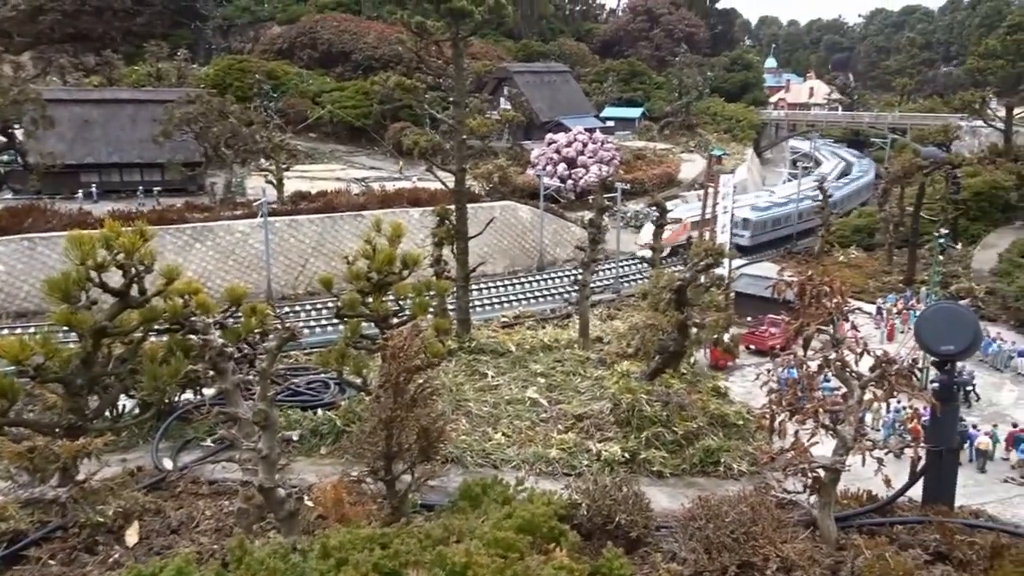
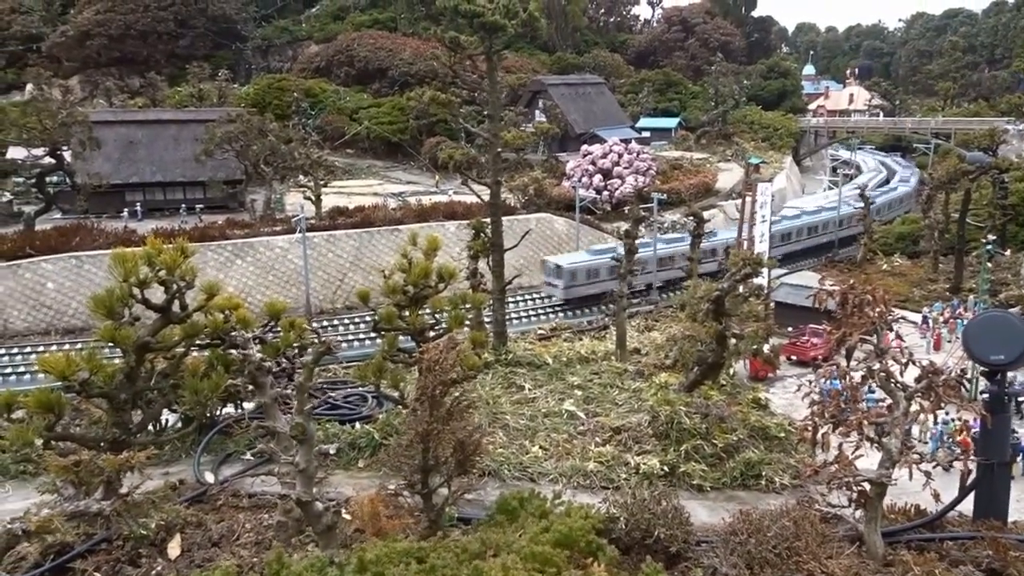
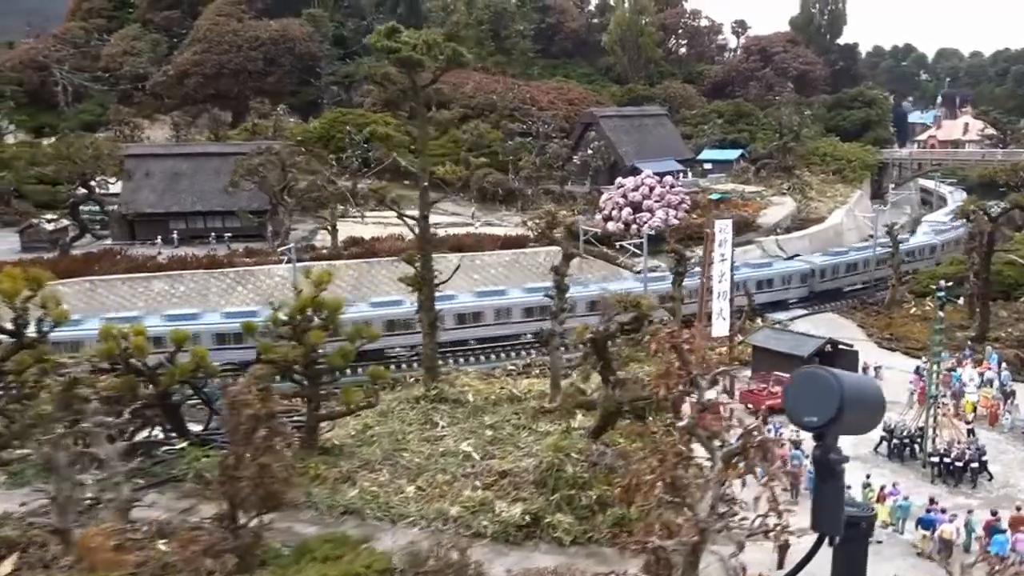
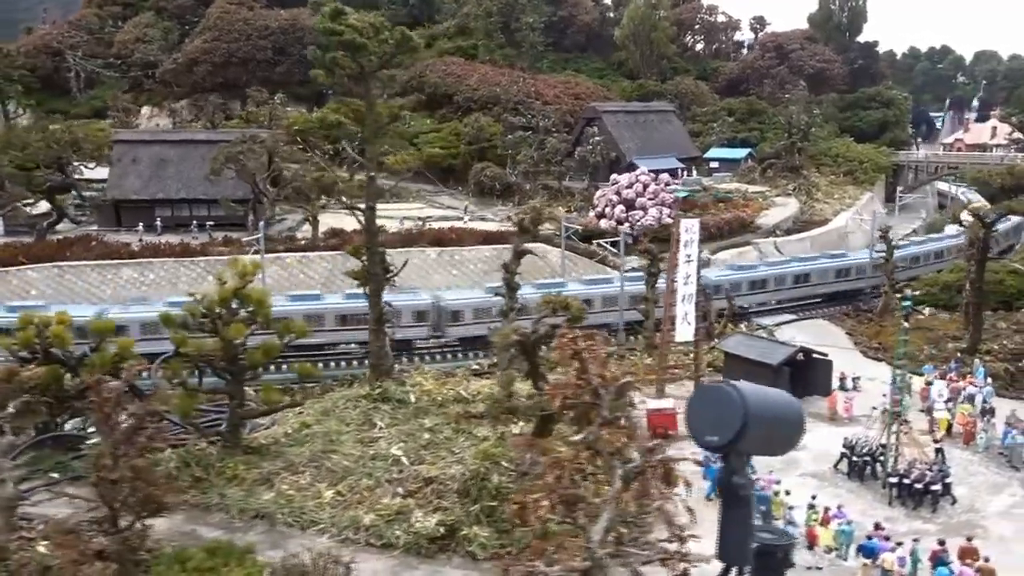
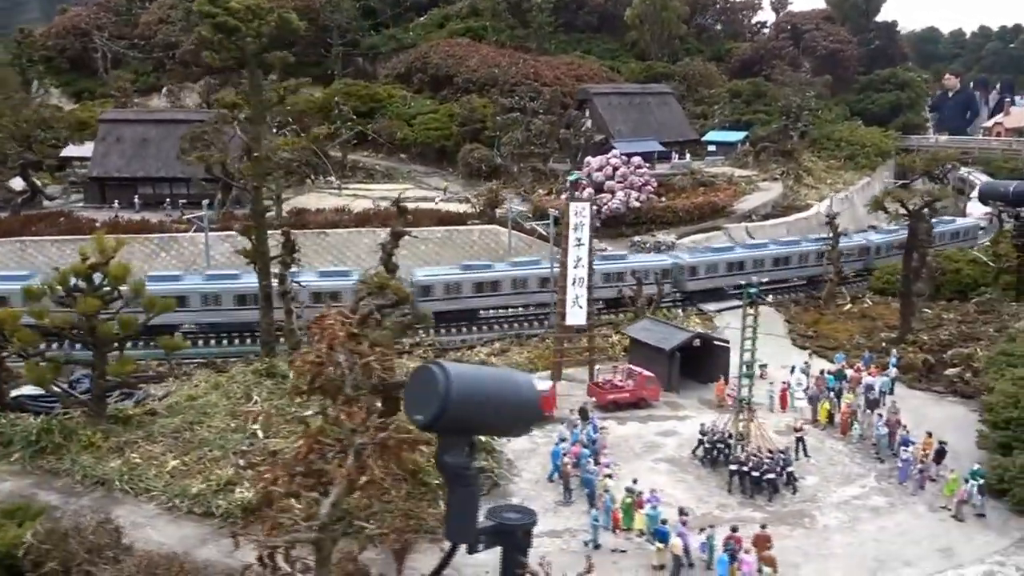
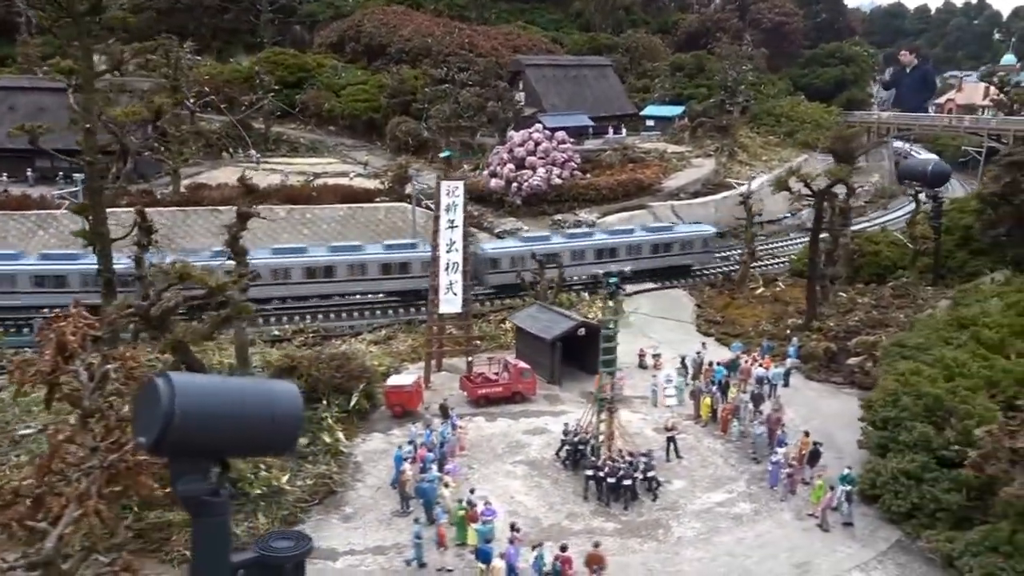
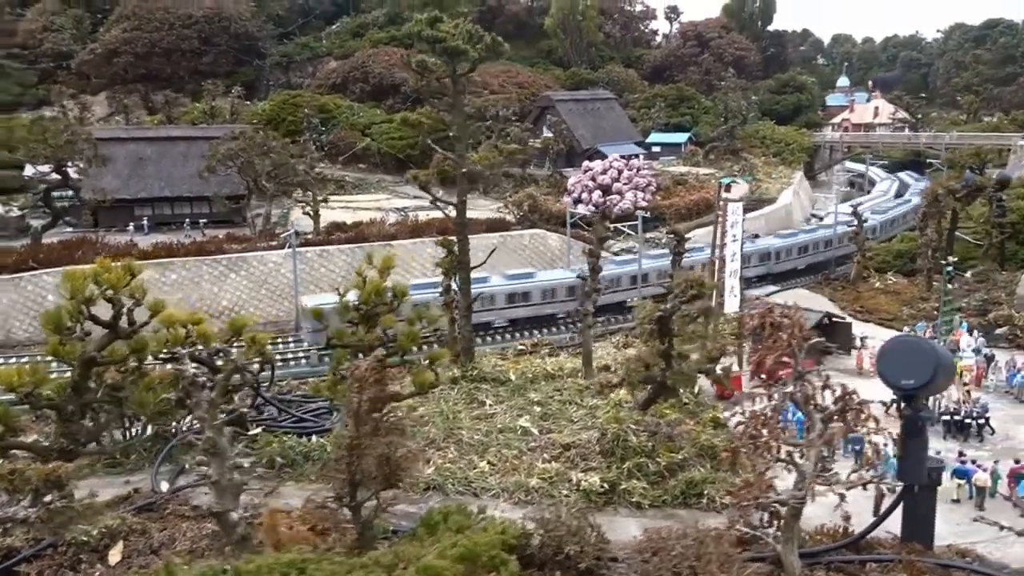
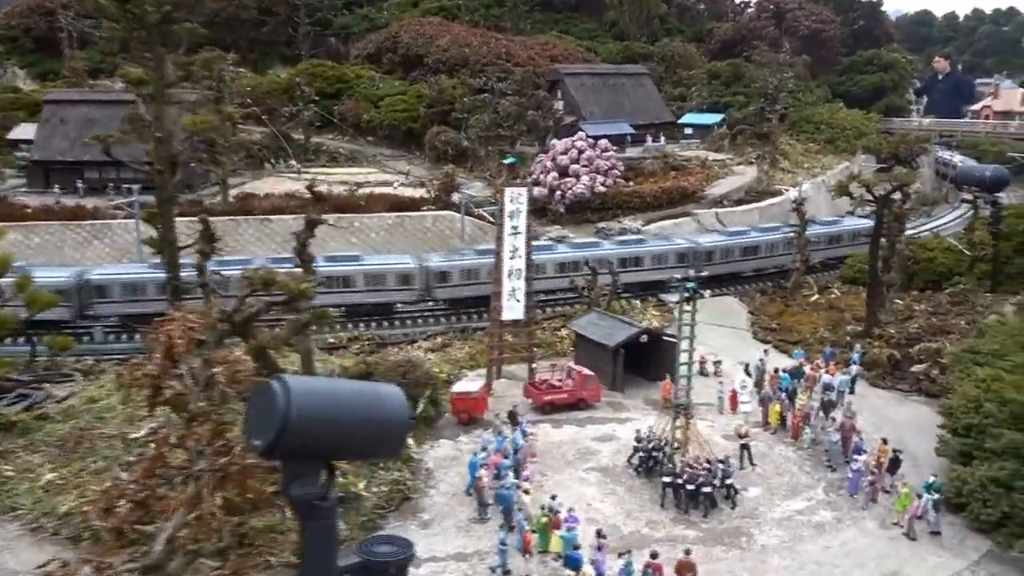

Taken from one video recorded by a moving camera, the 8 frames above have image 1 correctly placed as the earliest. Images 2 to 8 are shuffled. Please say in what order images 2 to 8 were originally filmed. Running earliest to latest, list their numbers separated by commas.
2, 7, 3, 4, 5, 8, 6
